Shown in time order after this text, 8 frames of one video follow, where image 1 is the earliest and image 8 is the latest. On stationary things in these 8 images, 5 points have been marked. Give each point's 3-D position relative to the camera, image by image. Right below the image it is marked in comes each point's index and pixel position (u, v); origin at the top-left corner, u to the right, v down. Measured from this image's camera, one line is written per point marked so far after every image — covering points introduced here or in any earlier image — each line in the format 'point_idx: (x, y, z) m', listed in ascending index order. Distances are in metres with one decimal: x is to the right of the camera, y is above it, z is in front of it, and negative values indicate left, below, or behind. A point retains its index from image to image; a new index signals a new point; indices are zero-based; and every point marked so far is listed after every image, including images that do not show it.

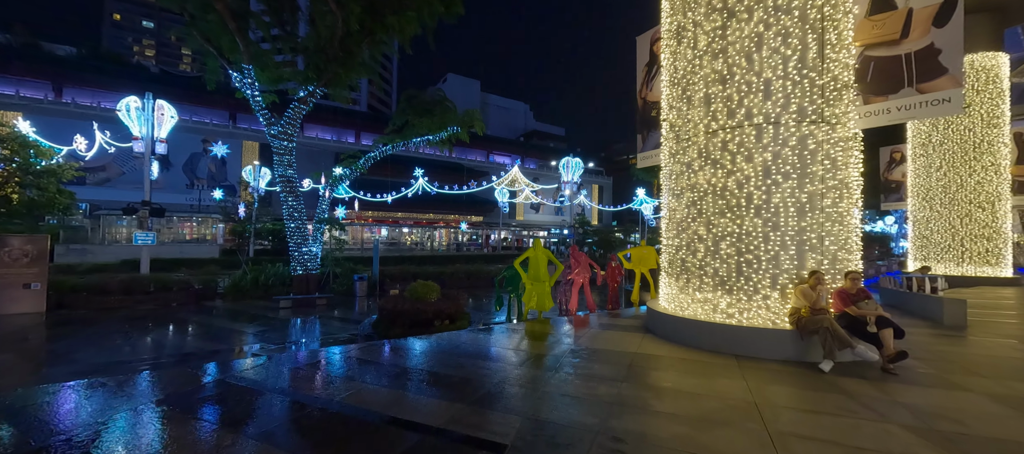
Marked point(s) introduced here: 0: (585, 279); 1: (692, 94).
0: (+2.0, -1.5, +10.3) m
1: (+3.1, +2.3, +6.0) m
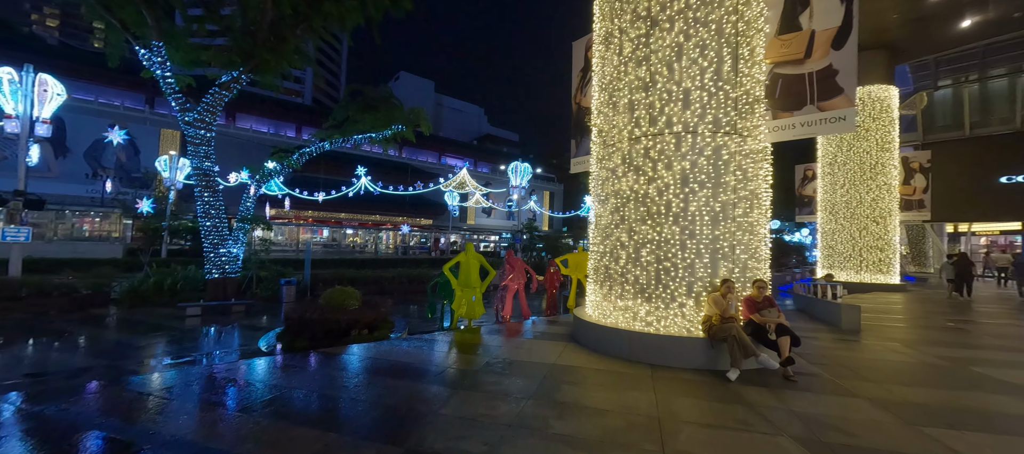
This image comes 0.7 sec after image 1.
0: (+0.2, -1.7, +10.0) m
1: (+1.8, +2.2, +5.9) m
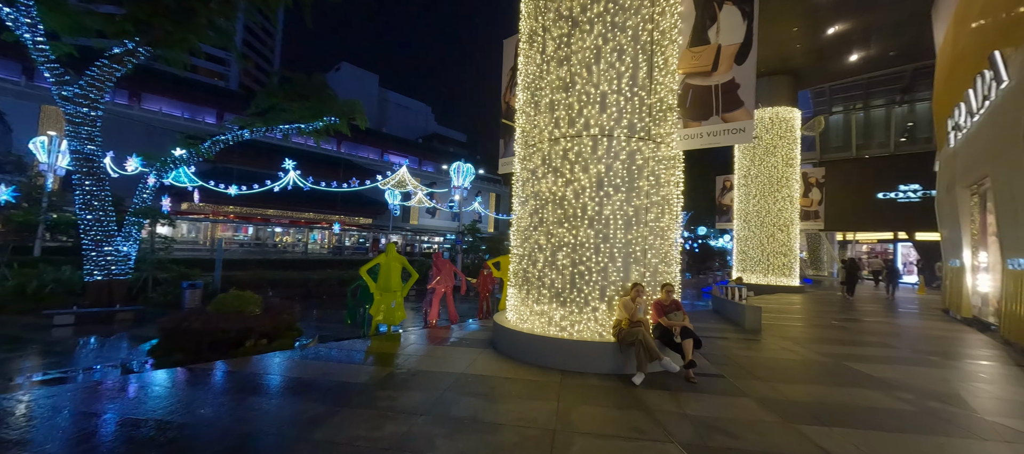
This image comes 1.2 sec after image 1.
0: (-1.8, -1.7, +9.6) m
1: (+0.5, +2.1, +5.8) m
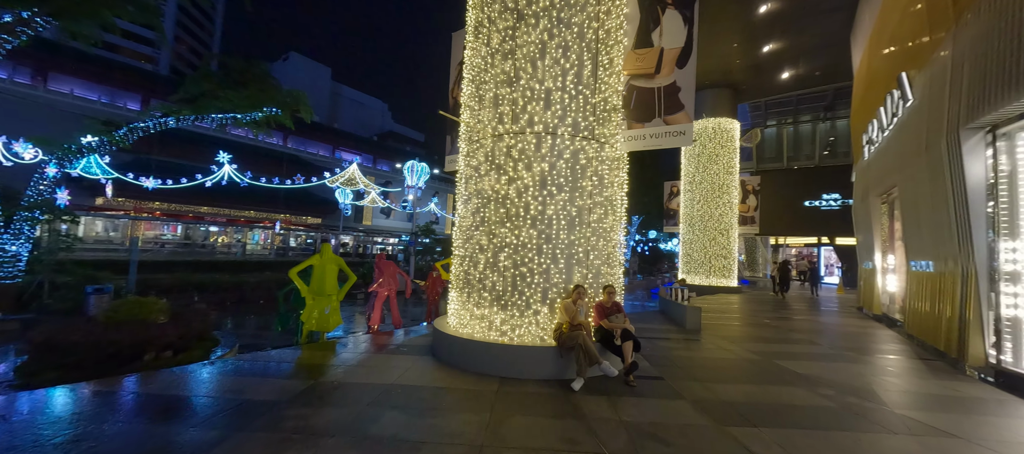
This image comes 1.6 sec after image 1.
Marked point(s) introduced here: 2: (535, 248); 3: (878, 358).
0: (-3.1, -1.7, +9.0) m
1: (-0.4, +2.1, +5.5) m
2: (+0.3, -0.3, +4.9) m
3: (+6.2, -2.2, +5.9) m
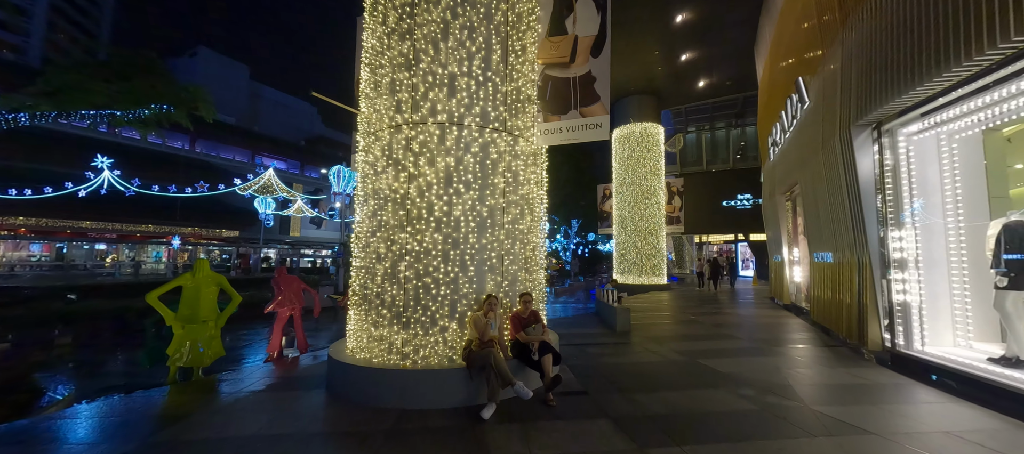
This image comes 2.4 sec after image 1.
0: (-4.8, -1.9, +7.8) m
1: (-1.8, +2.0, +4.8) m
2: (-0.9, -0.3, +4.3) m
3: (+4.9, -2.1, +6.1) m
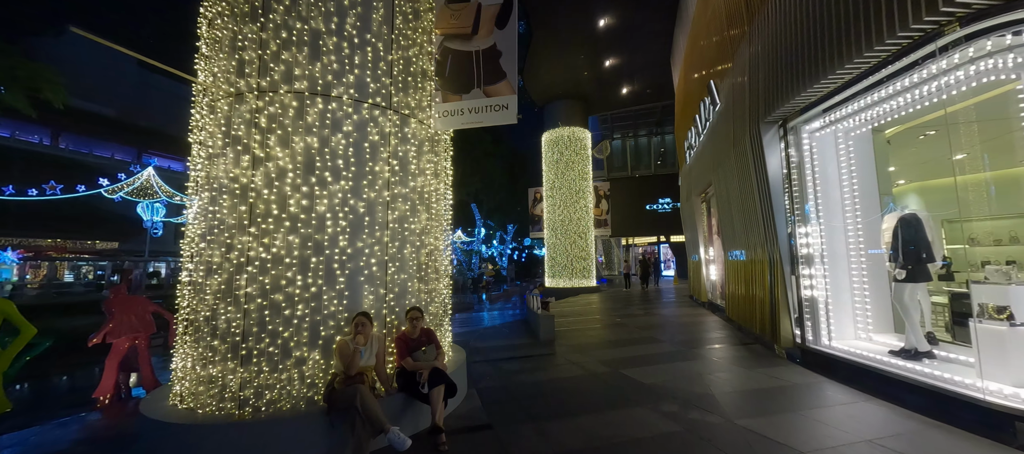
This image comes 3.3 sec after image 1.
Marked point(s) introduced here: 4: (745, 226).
0: (-6.5, -2.0, +6.0) m
1: (-3.0, +2.0, +3.6) m
2: (-2.0, -0.3, +3.2) m
3: (+3.4, -2.1, +6.0) m
4: (+4.6, 0.0, +6.9) m
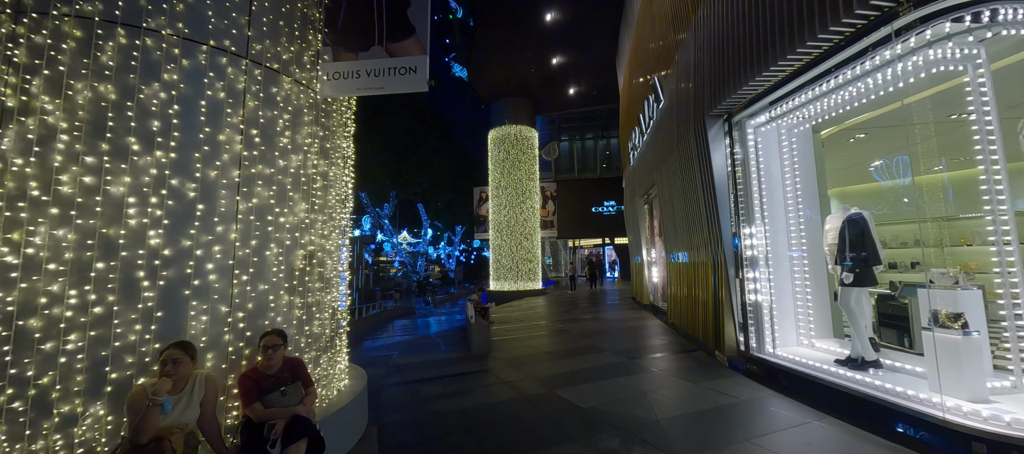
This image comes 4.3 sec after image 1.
0: (-7.5, -1.9, +4.2) m
1: (-3.8, +2.1, +2.4) m
2: (-2.7, -0.3, +2.1) m
3: (+2.2, -2.1, +5.5) m
4: (+3.3, 0.0, +6.6) m
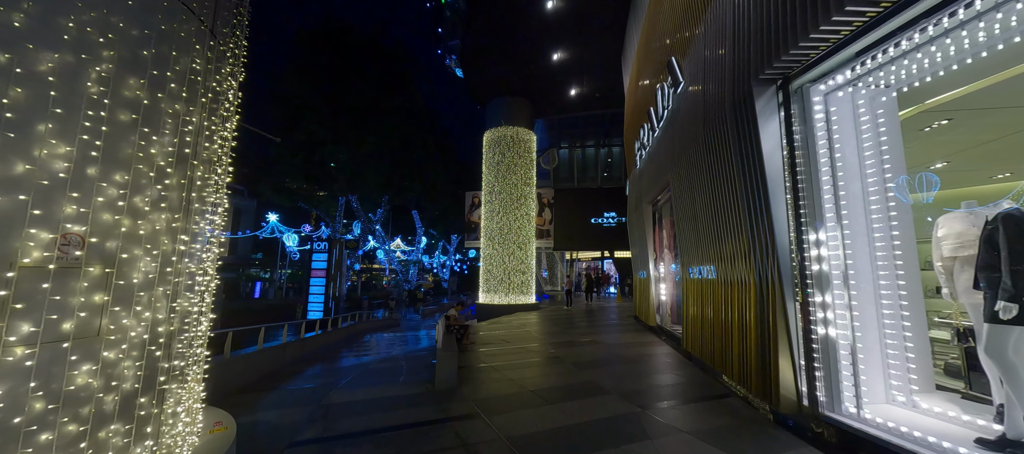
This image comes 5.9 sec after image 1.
0: (-7.9, -1.6, +2.7) m
1: (-4.0, +2.4, +1.0) m
2: (-3.0, 0.0, +0.7) m
3: (+1.9, -2.1, +4.1) m
4: (+3.0, -0.1, +5.2) m
